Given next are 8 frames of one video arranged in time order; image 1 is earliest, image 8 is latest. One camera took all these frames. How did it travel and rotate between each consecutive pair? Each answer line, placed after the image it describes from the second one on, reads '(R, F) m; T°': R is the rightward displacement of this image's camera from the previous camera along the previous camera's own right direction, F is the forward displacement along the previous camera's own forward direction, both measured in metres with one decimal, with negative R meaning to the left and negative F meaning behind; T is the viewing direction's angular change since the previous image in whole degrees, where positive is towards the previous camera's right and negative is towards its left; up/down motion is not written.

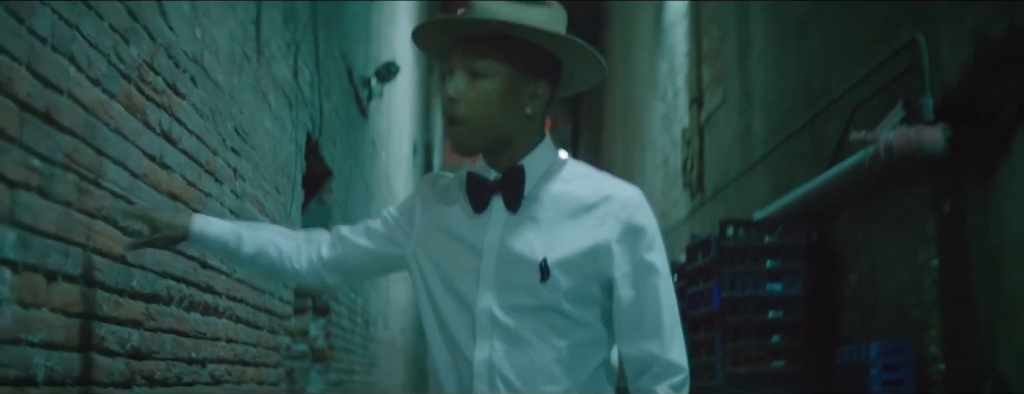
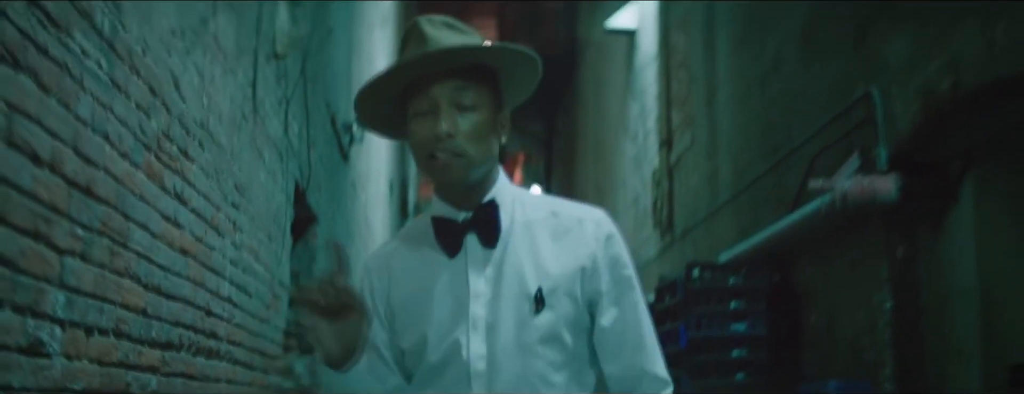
(0.0, -0.3) m; +1°
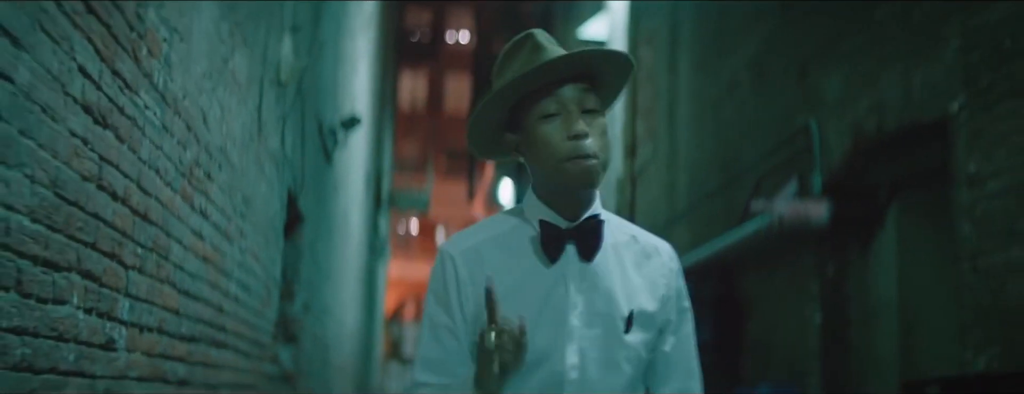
(0.0, -0.5) m; +1°
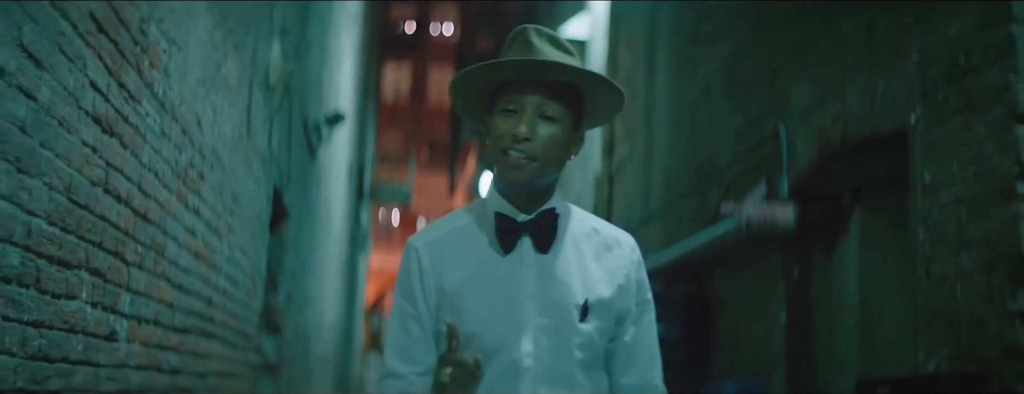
(0.0, -0.2) m; +1°
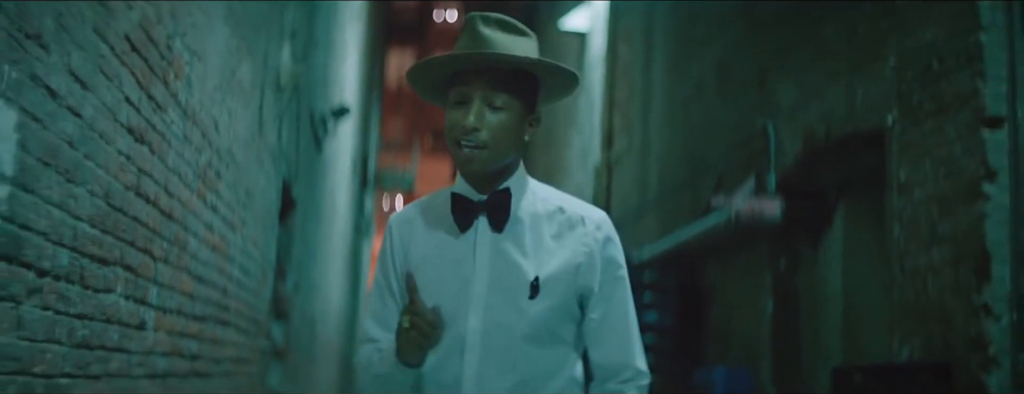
(0.0, -0.3) m; 0°
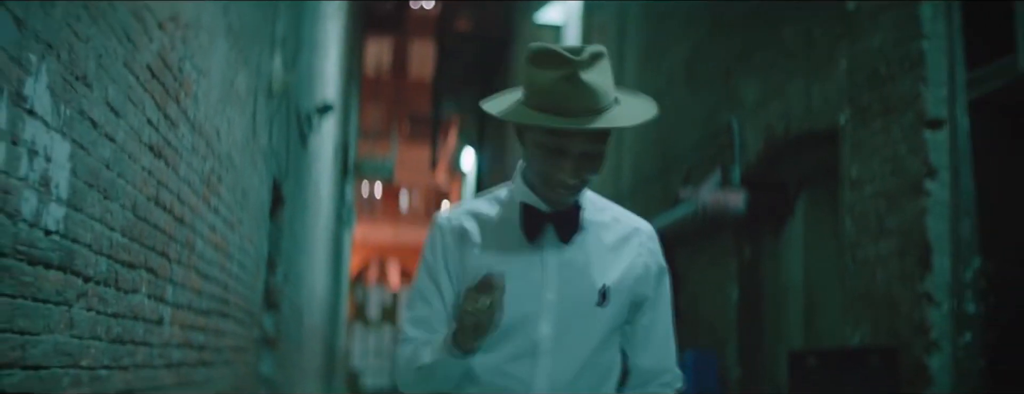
(0.0, -0.3) m; +1°
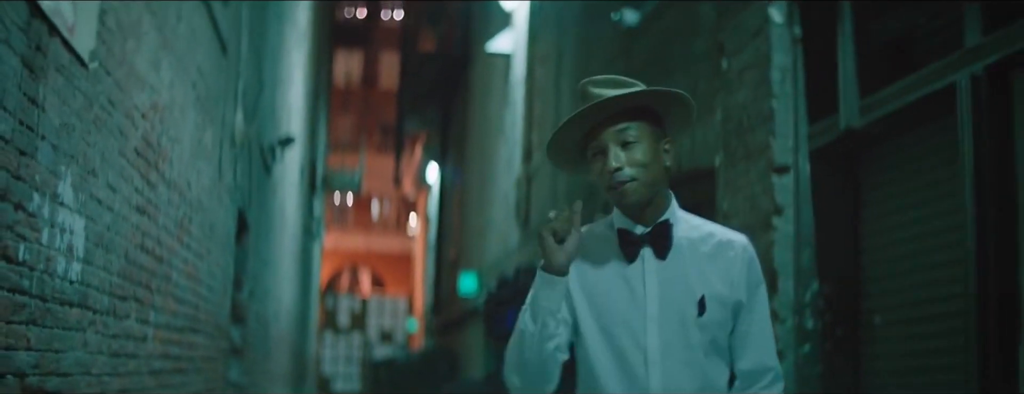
(+0.2, -1.0) m; +1°
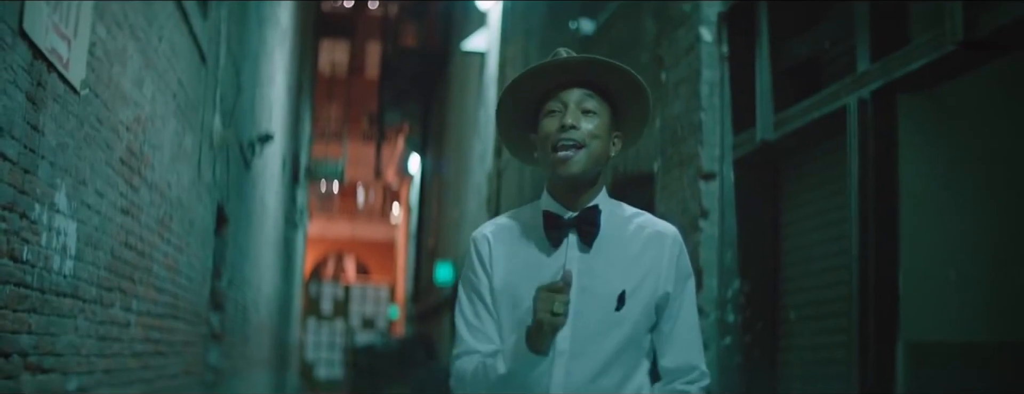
(+0.1, -0.6) m; 0°
